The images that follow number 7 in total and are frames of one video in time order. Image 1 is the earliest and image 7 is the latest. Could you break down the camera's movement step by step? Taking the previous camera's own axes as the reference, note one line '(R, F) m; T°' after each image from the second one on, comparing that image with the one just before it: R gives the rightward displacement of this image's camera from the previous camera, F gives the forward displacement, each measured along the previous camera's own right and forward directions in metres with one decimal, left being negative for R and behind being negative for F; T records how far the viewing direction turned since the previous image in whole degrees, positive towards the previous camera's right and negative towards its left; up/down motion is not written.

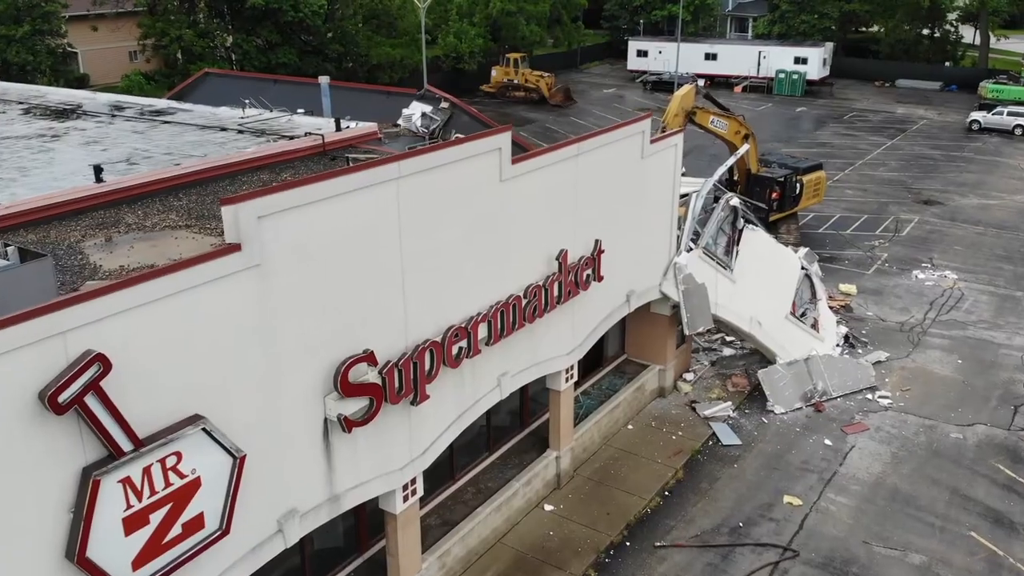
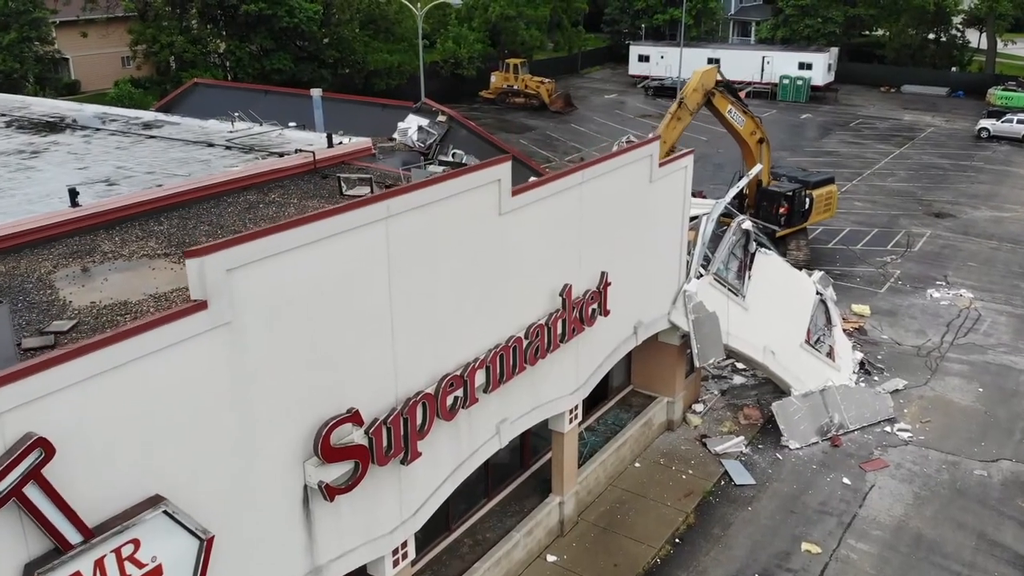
(0.0, +0.9) m; 0°
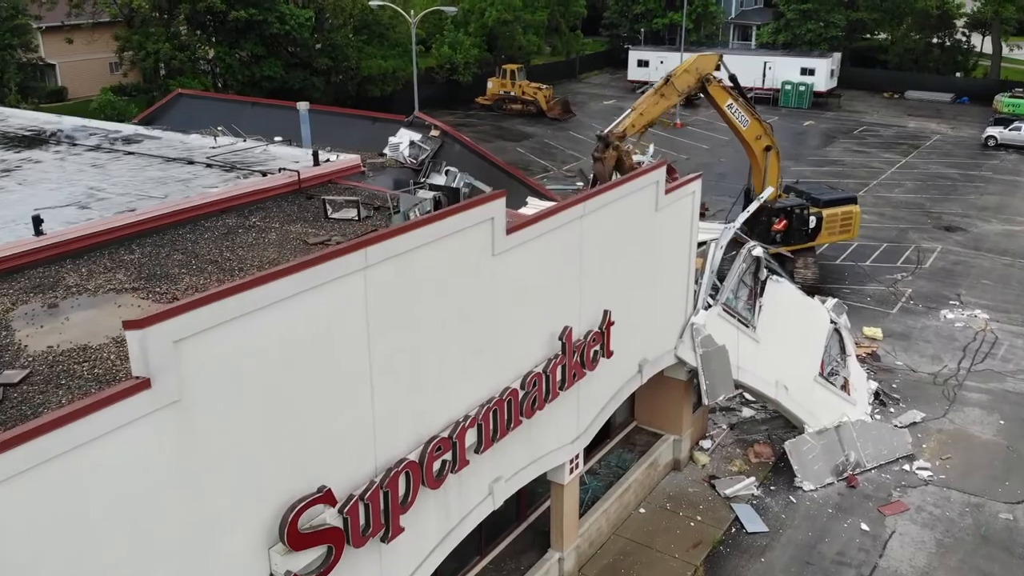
(0.0, +1.0) m; 0°
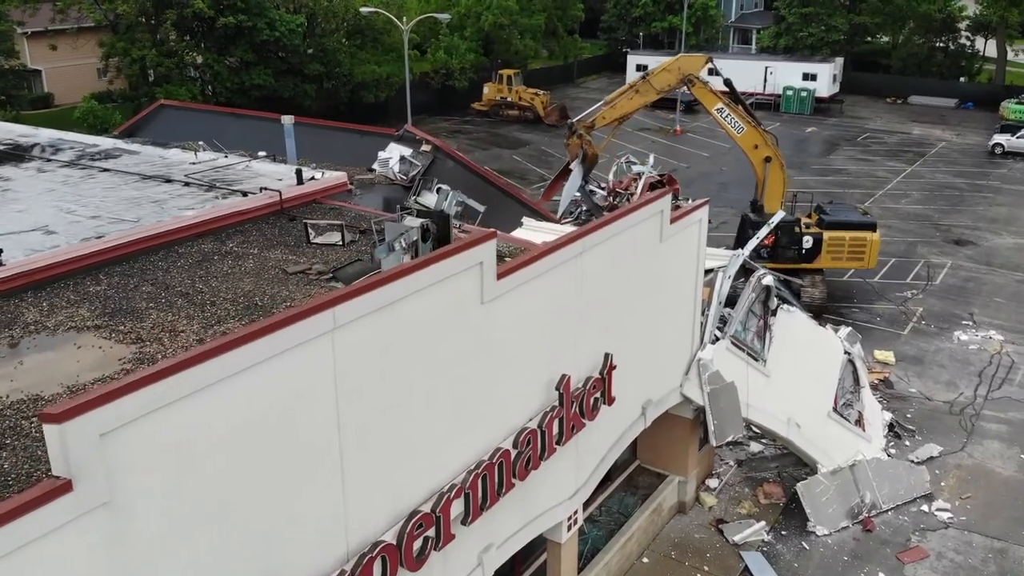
(+0.1, +1.0) m; 0°
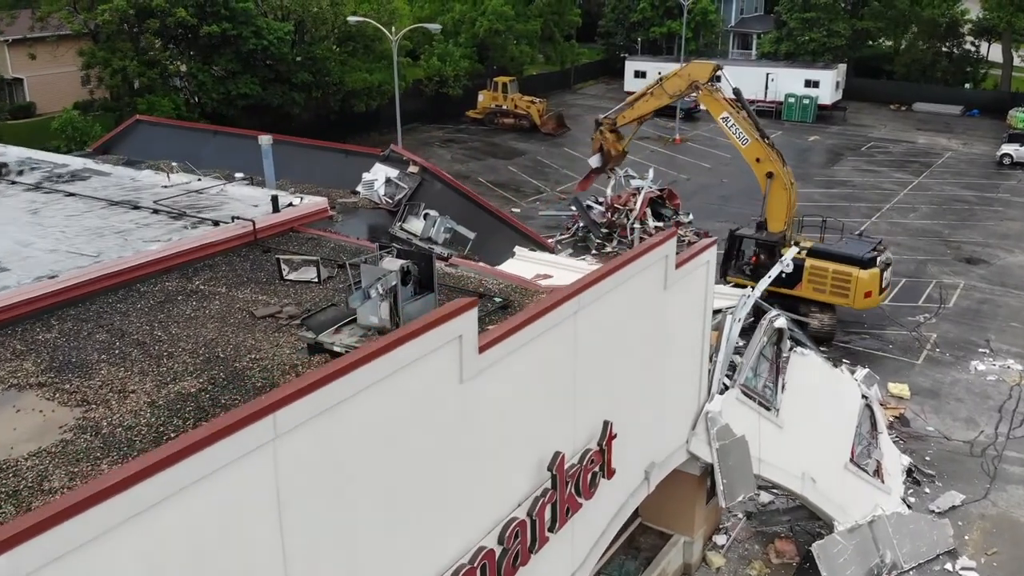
(+0.1, +1.2) m; 0°
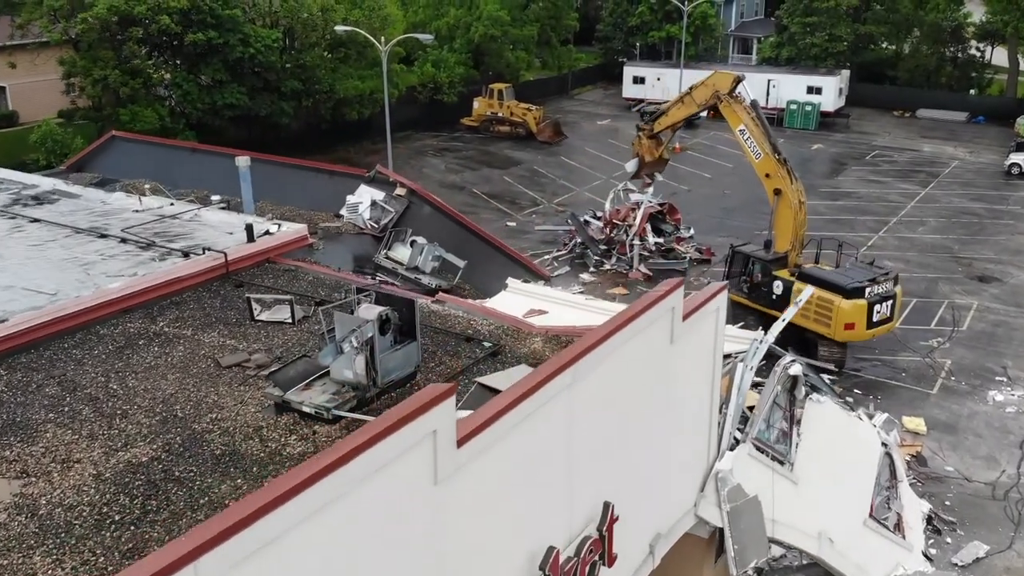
(+0.1, +1.1) m; 0°
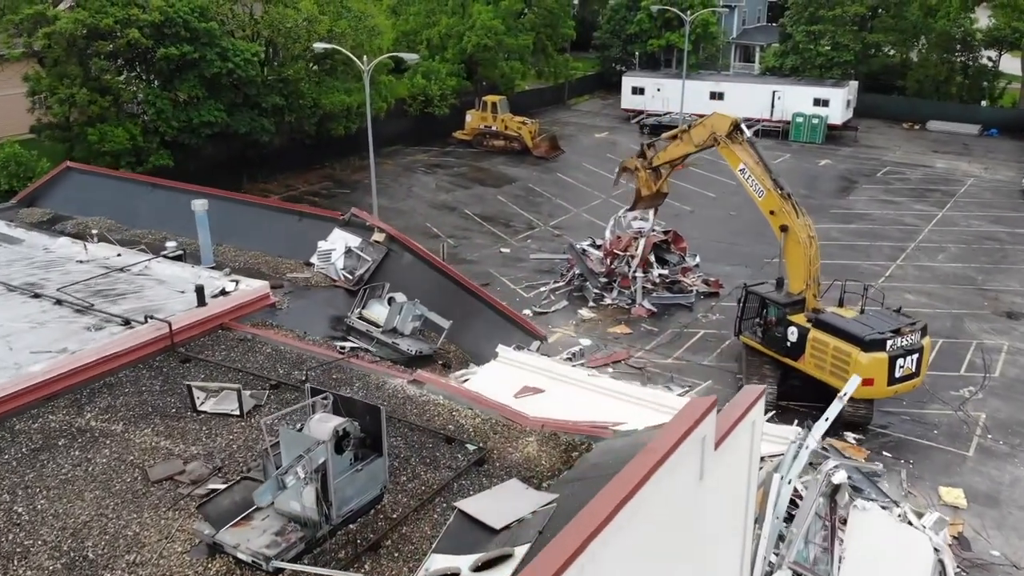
(+0.1, +2.0) m; 0°
